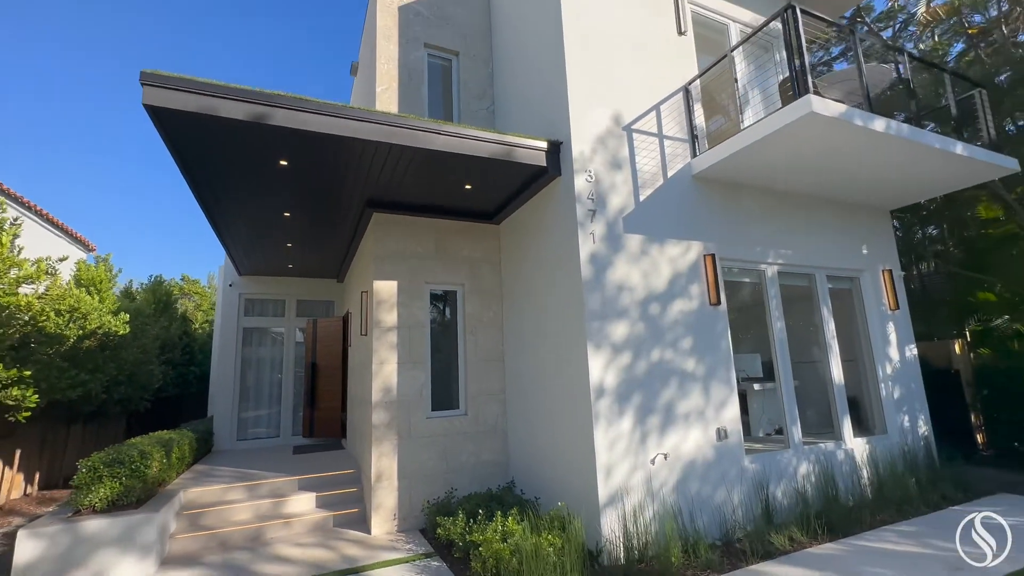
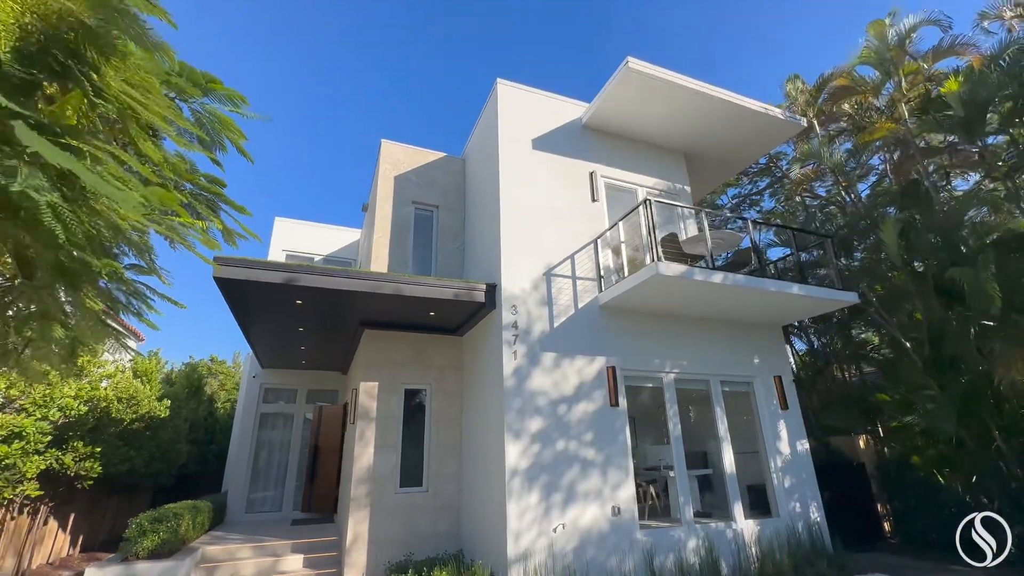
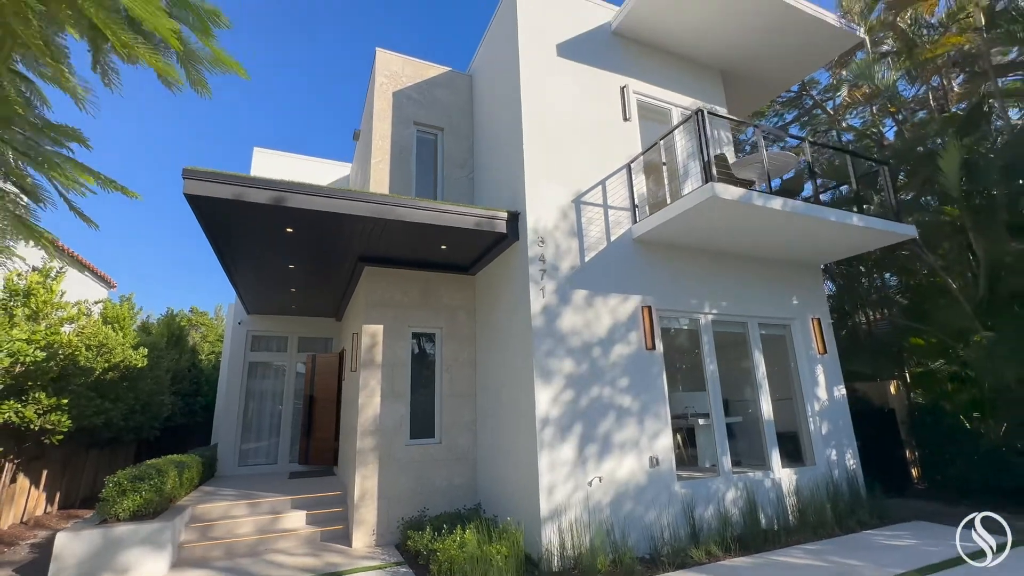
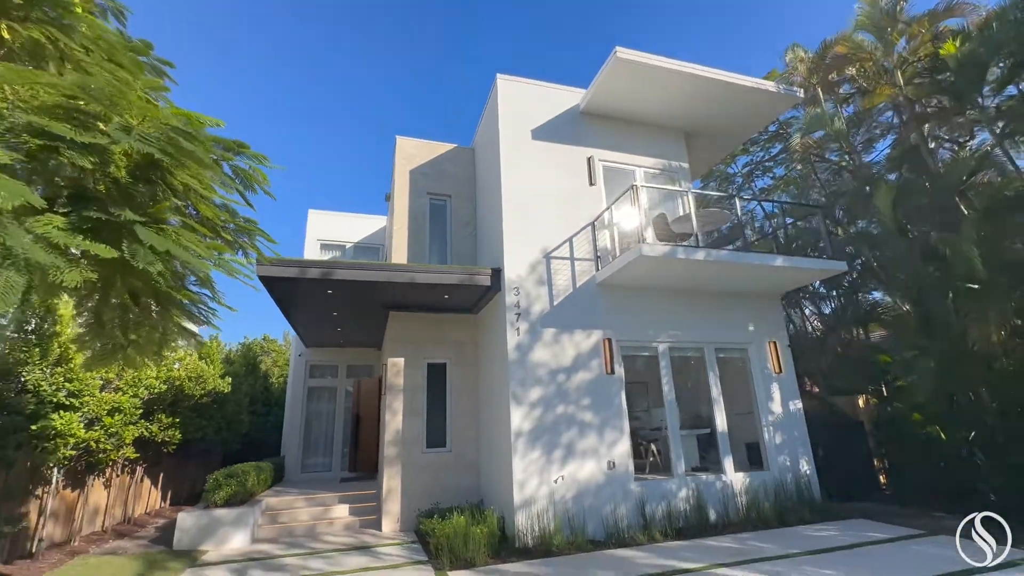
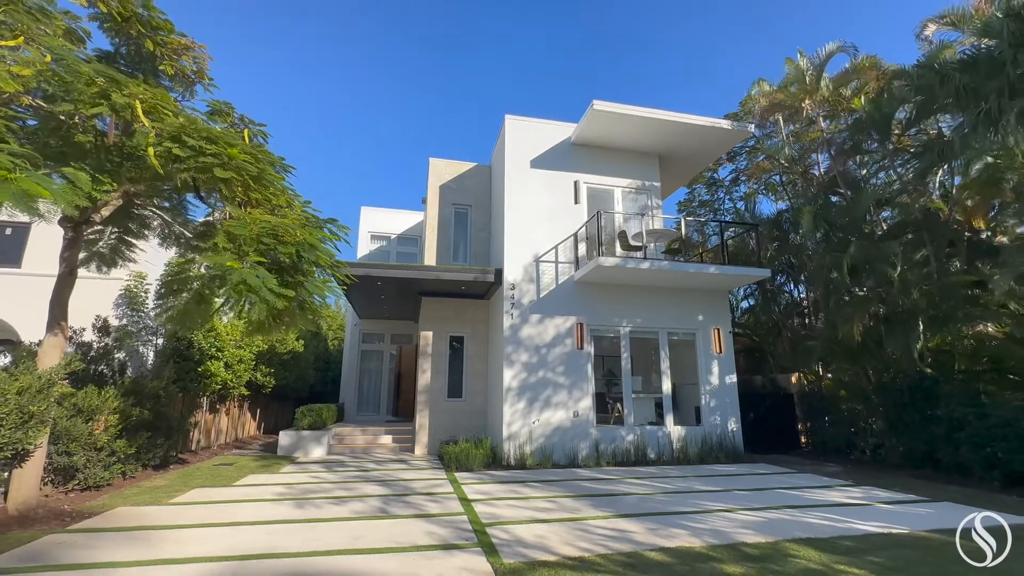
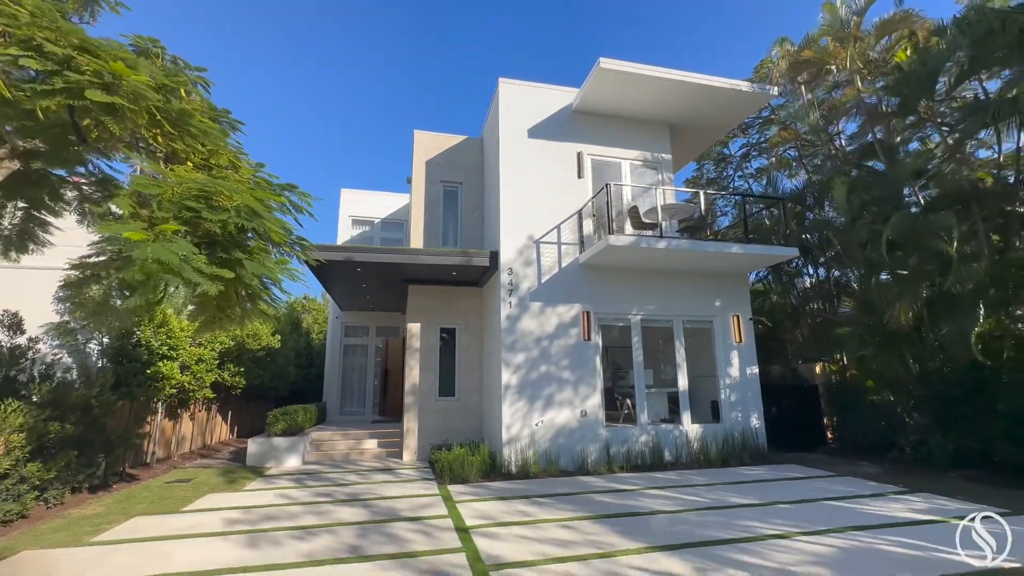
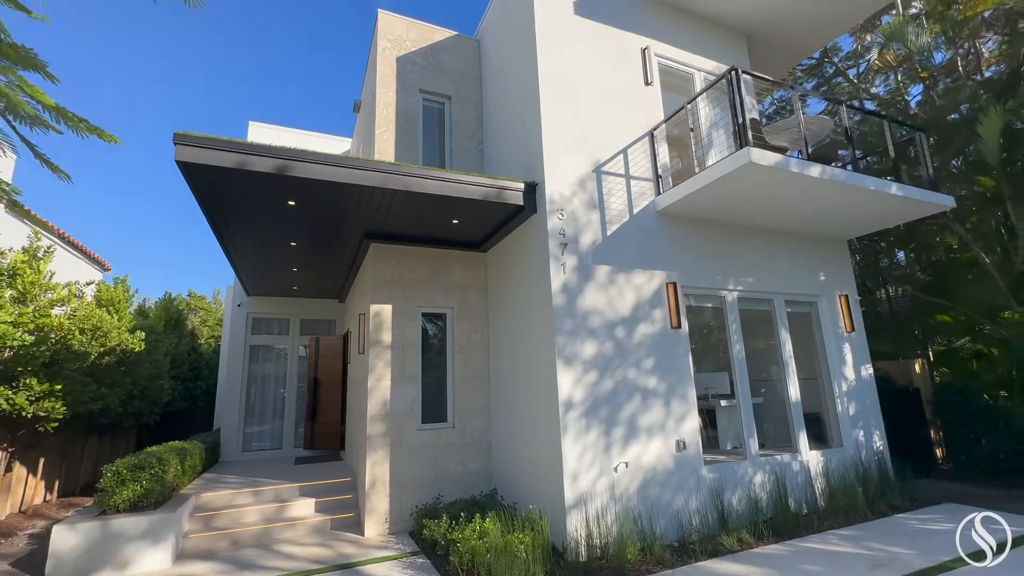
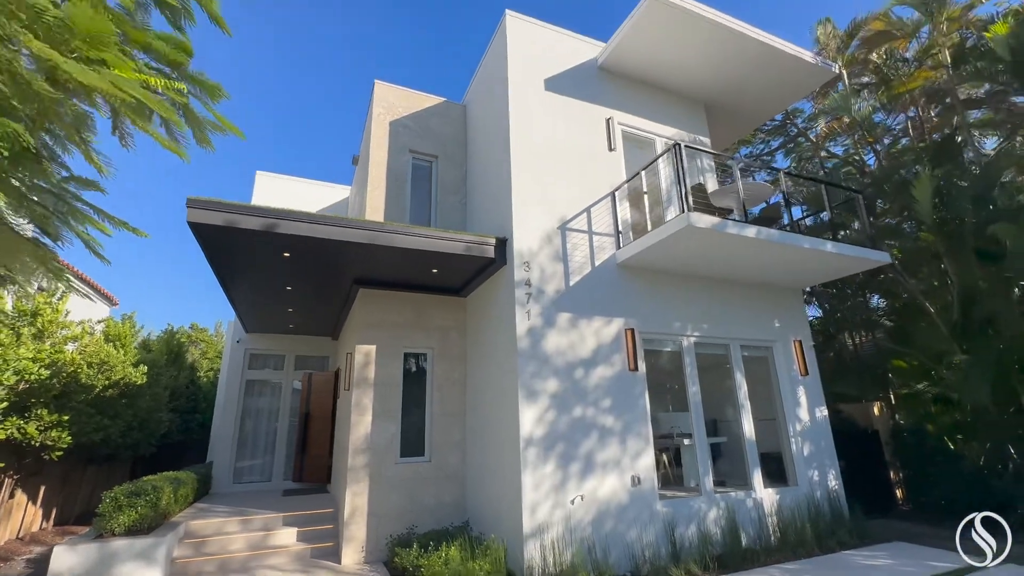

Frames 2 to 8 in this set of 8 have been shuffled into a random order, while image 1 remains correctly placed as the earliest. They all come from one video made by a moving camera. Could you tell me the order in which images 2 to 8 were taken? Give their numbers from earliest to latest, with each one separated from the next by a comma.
7, 3, 8, 2, 4, 6, 5
